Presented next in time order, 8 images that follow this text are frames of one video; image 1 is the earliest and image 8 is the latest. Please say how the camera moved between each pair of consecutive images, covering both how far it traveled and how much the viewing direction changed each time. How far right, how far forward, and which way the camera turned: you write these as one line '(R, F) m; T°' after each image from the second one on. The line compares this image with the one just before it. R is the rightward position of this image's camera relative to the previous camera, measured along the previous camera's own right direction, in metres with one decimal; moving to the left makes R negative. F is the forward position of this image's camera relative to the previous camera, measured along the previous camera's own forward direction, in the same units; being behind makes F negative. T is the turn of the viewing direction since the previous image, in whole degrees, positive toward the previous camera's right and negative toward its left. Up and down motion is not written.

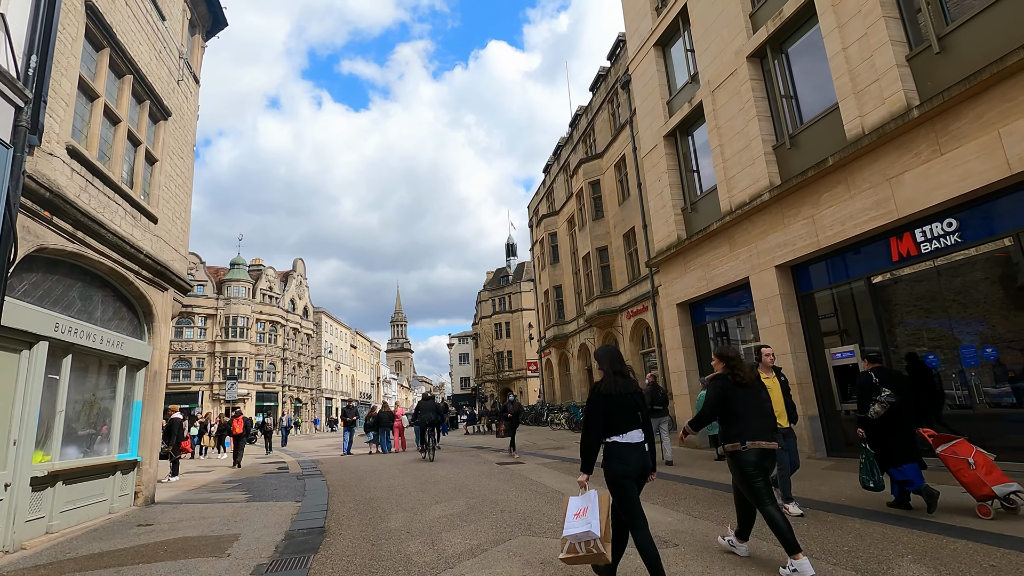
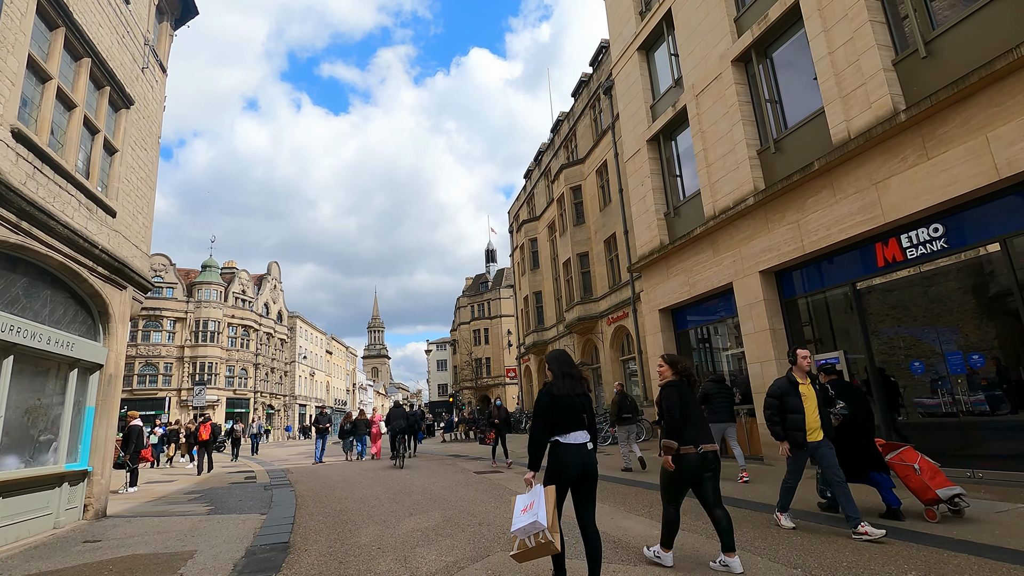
(0.0, +0.3) m; +2°
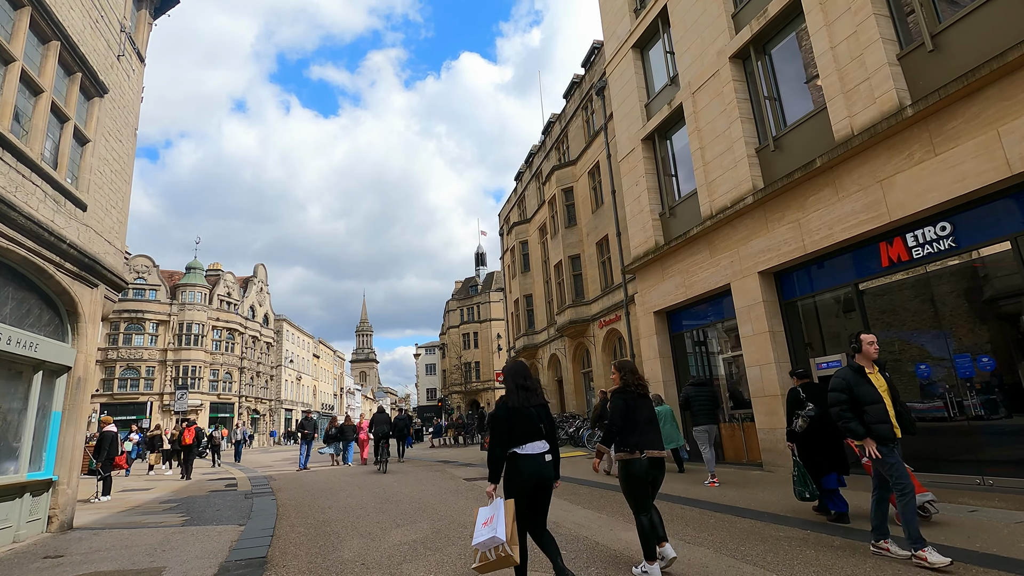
(-0.1, +0.4) m; +1°
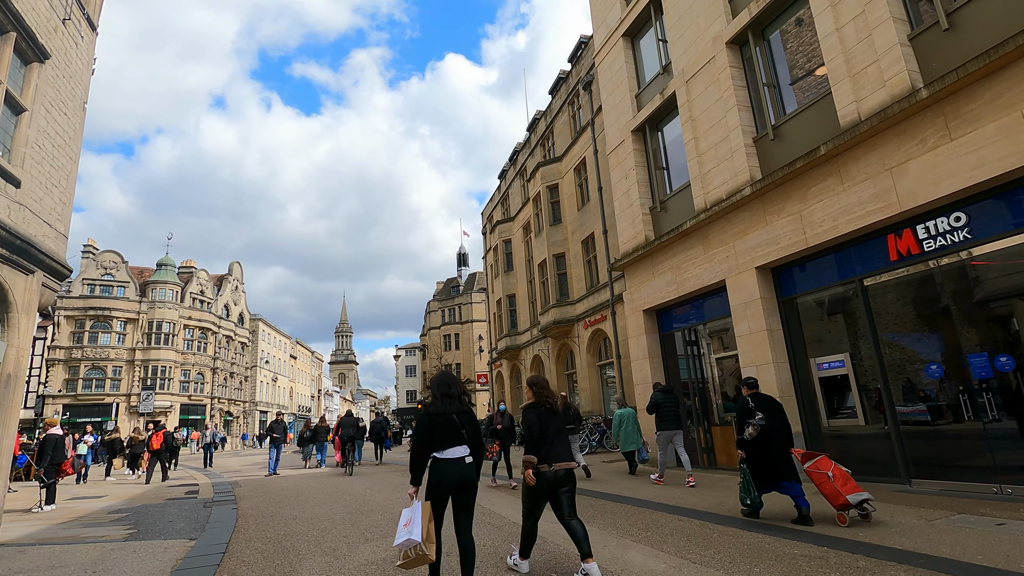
(0.0, +0.7) m; +2°
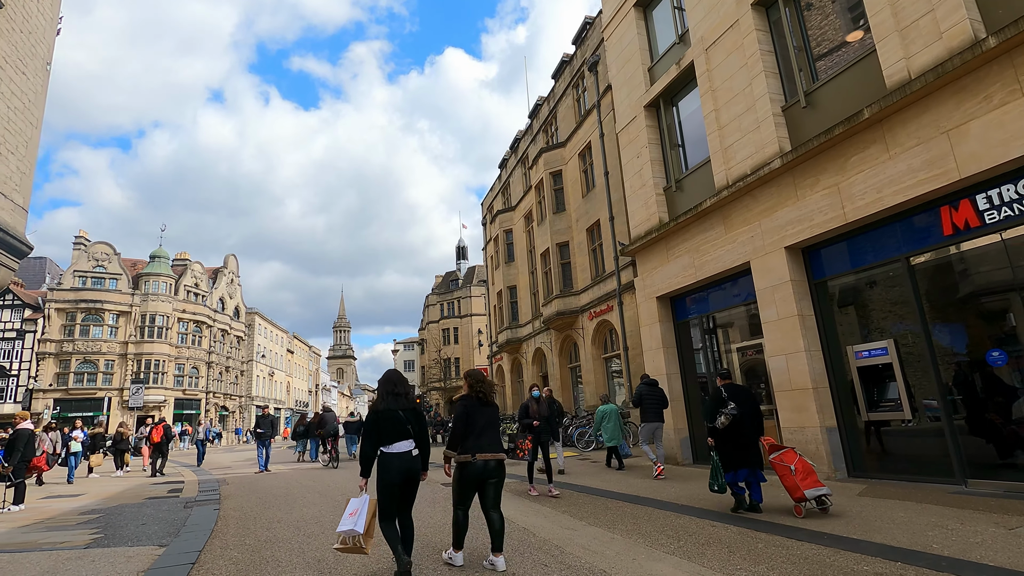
(-0.1, +0.8) m; 0°
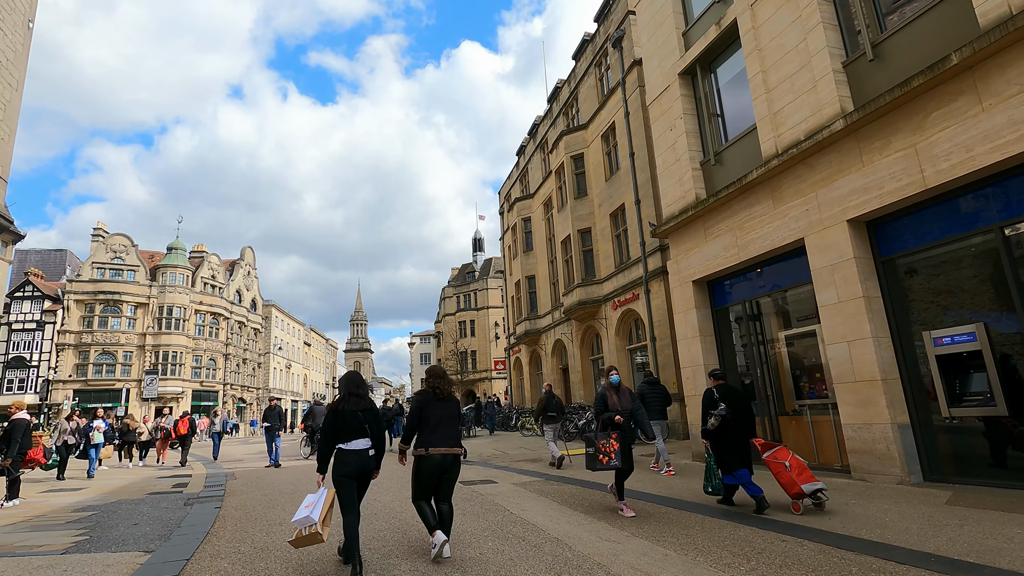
(-0.1, +0.9) m; -2°
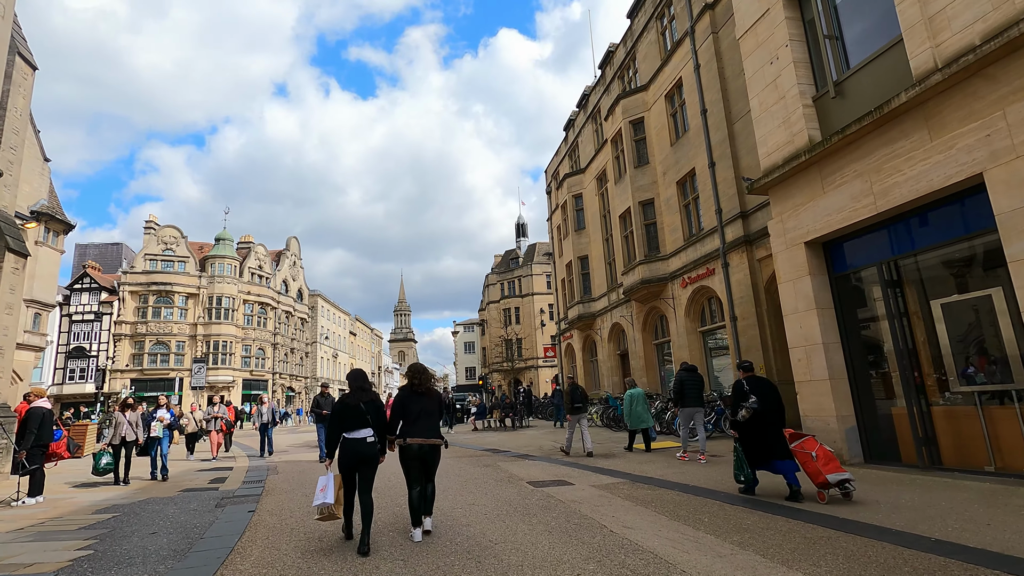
(-0.5, +1.6) m; -4°
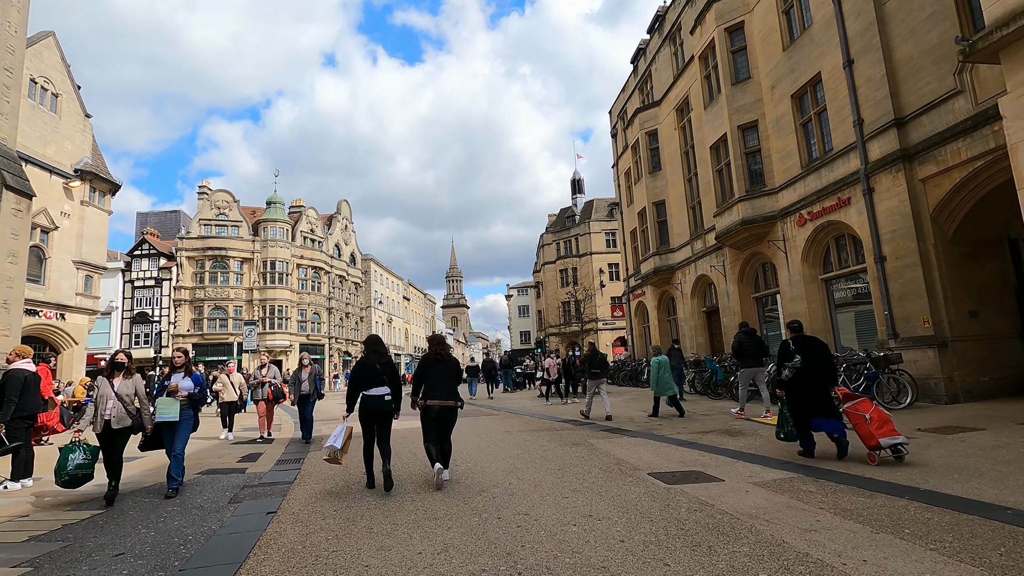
(-0.7, +2.5) m; -5°
